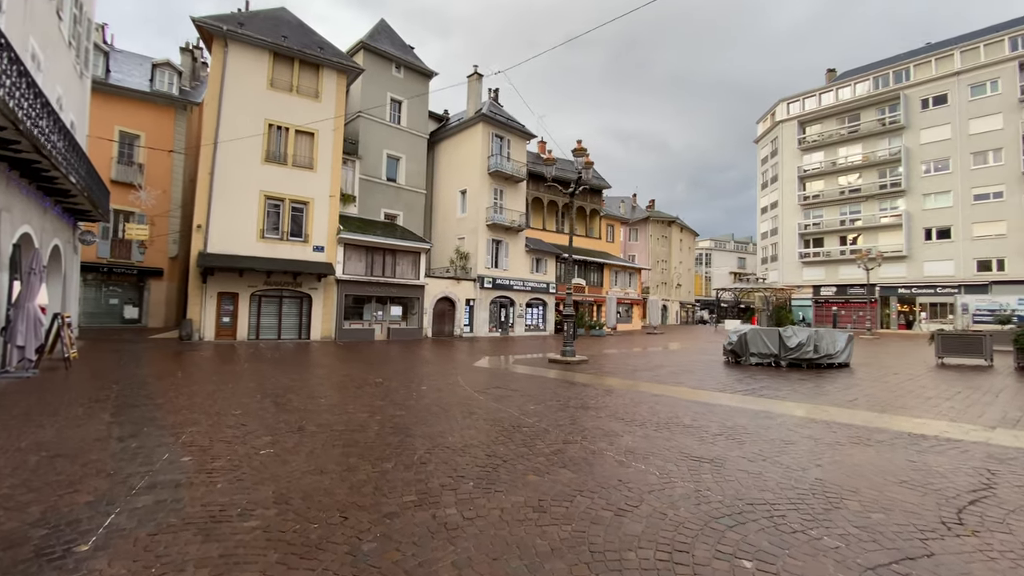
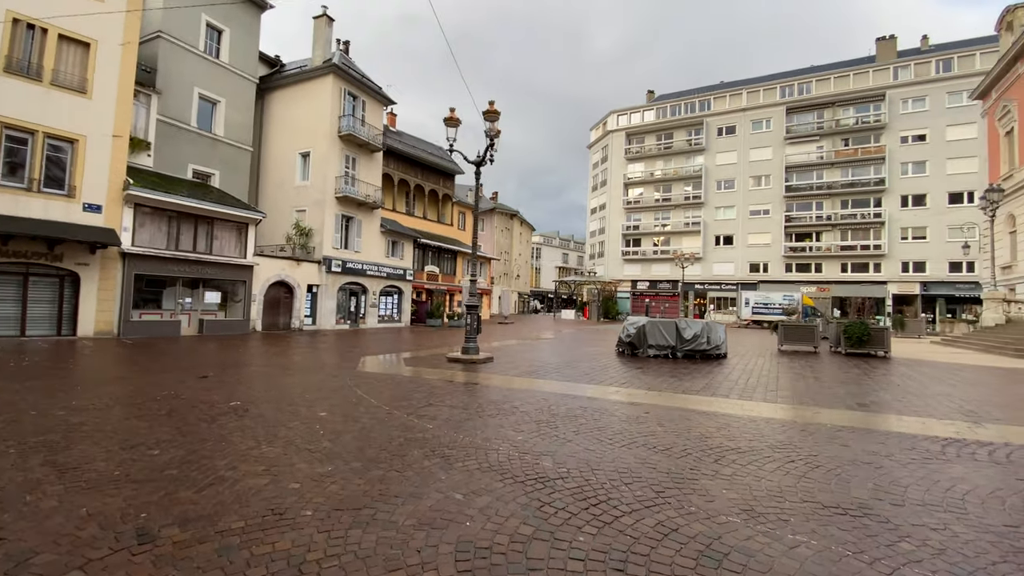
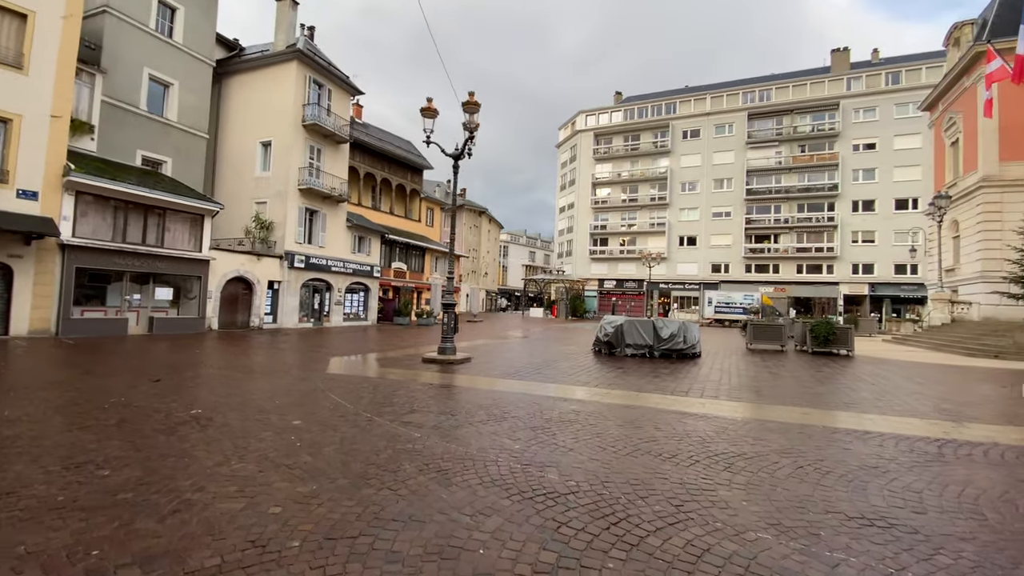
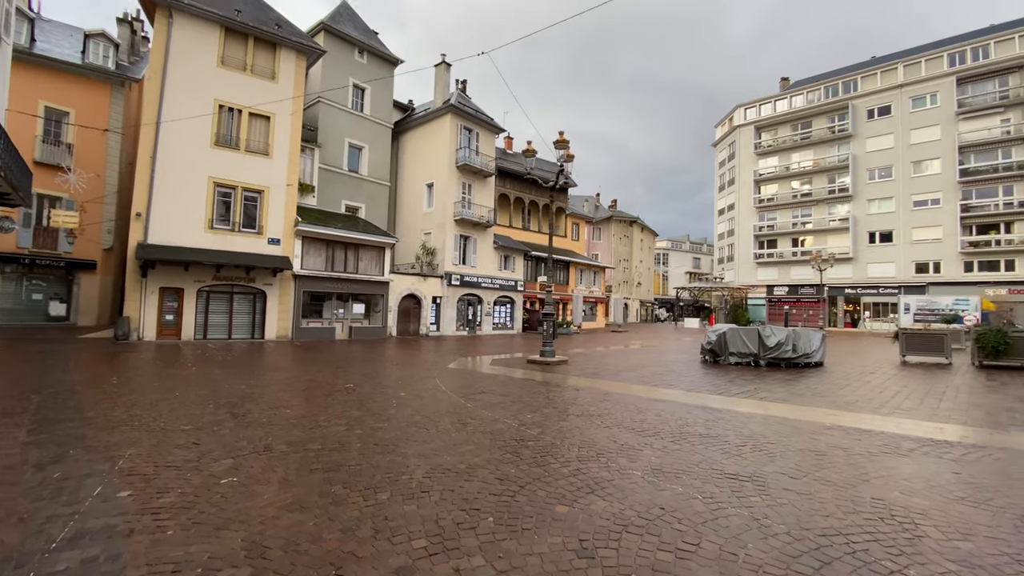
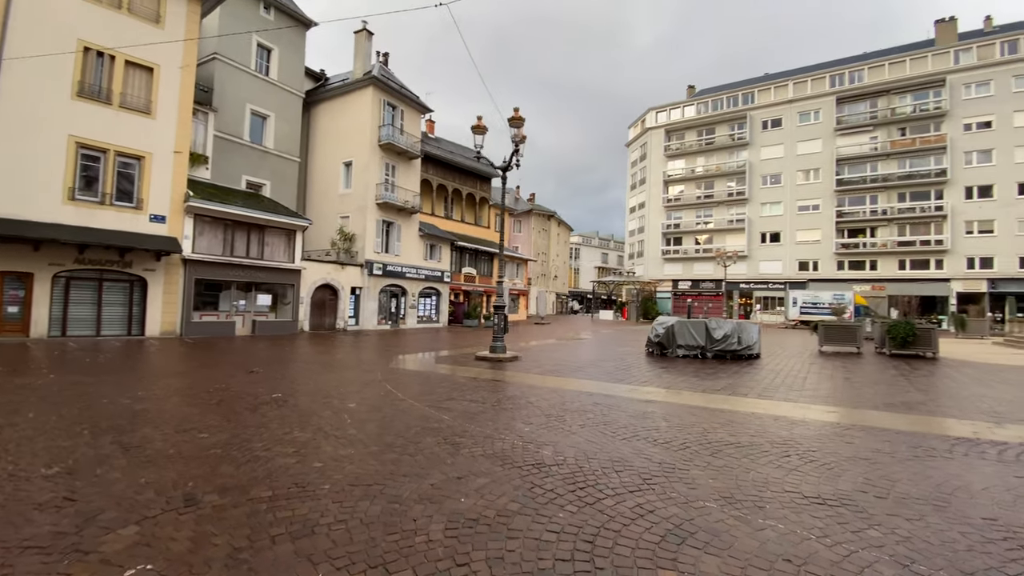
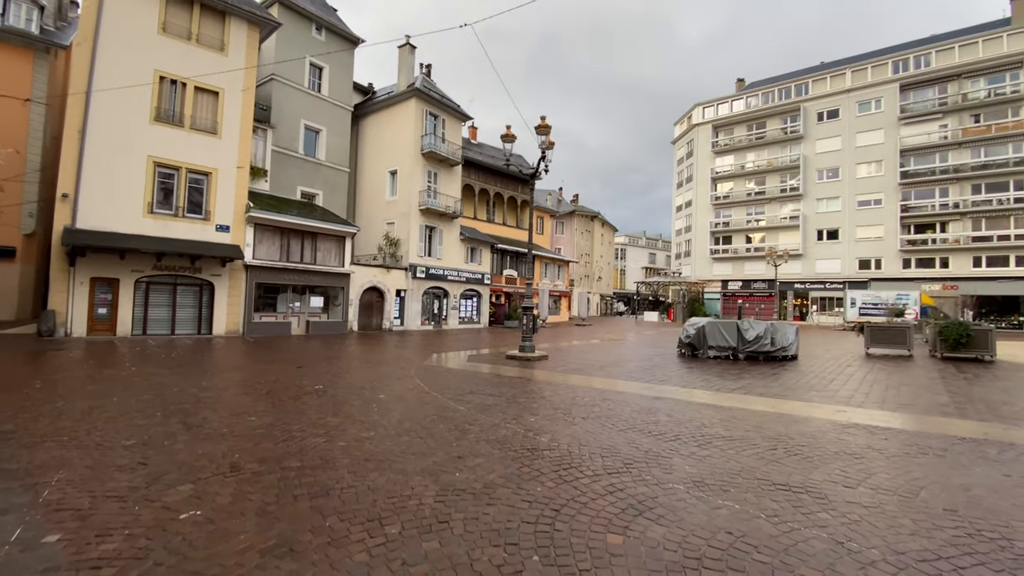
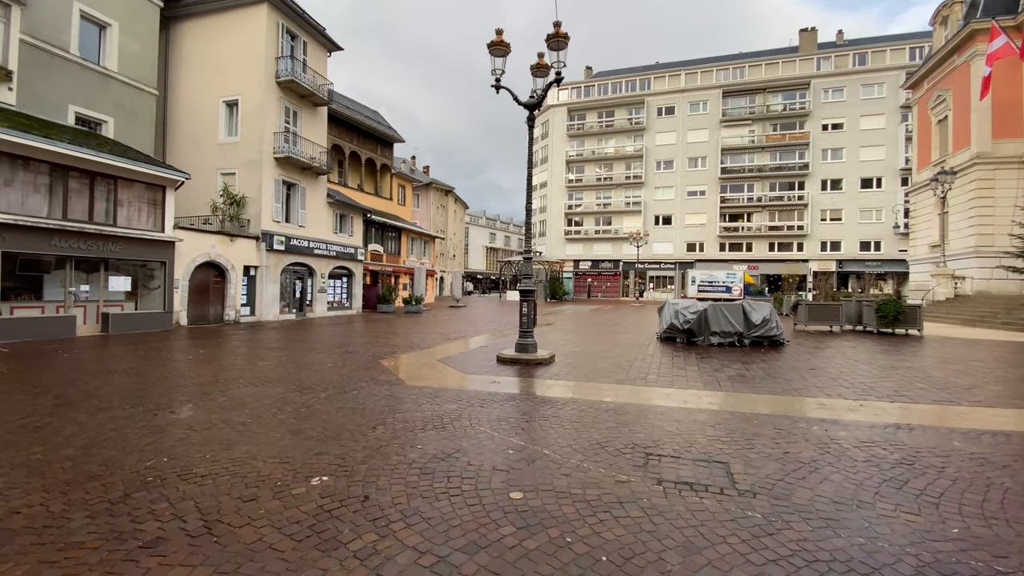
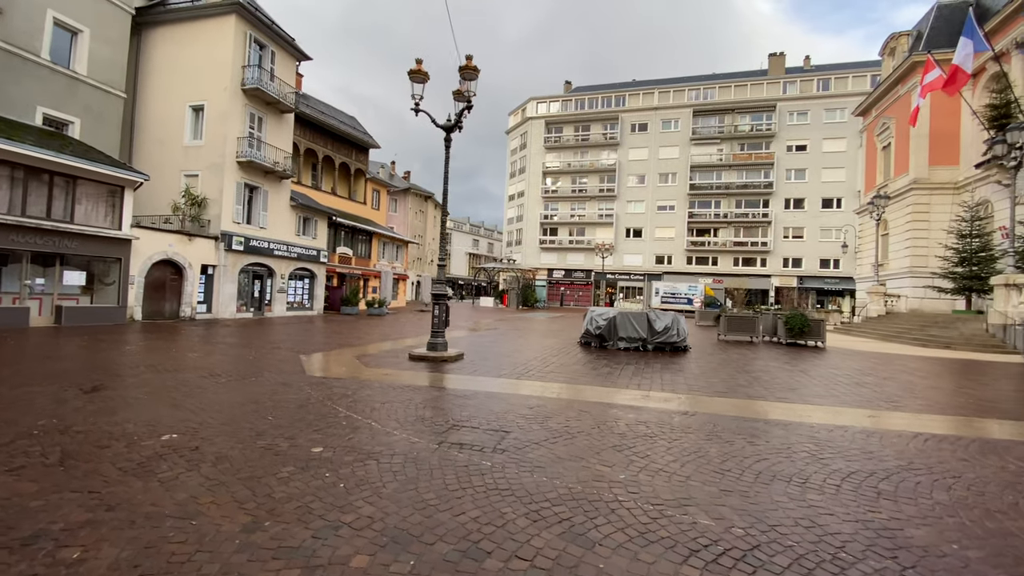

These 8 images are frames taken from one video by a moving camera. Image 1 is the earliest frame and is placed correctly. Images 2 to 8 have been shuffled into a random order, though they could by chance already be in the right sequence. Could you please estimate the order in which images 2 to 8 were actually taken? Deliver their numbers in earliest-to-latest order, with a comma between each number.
4, 6, 5, 2, 3, 8, 7
